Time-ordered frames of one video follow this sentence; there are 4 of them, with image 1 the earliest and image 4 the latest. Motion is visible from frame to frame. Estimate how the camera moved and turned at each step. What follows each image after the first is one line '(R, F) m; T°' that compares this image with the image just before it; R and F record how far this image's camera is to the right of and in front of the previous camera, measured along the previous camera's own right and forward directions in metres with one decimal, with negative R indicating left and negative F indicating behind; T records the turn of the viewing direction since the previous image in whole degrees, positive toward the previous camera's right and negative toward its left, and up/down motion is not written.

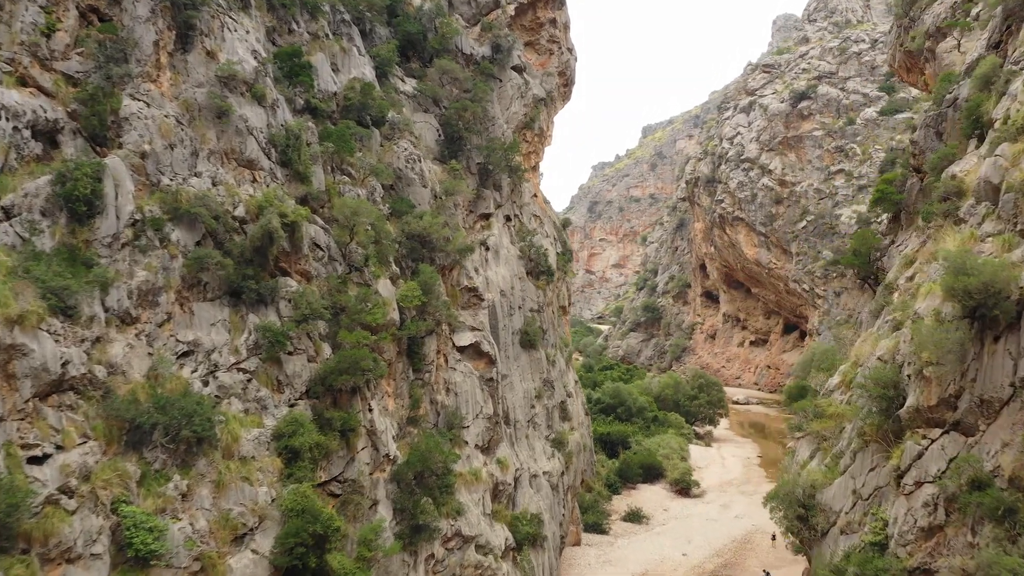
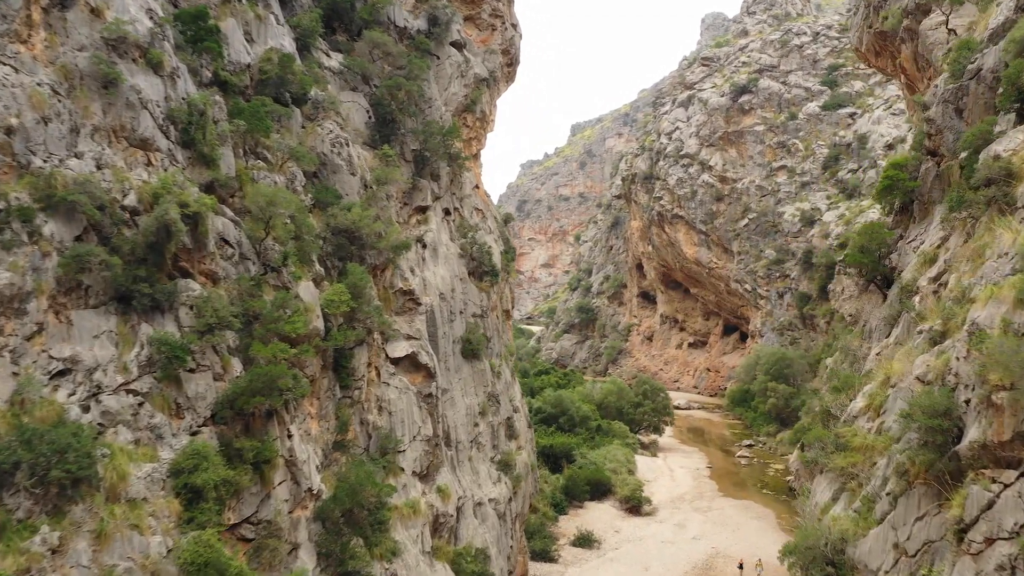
(-0.2, +2.5) m; +4°
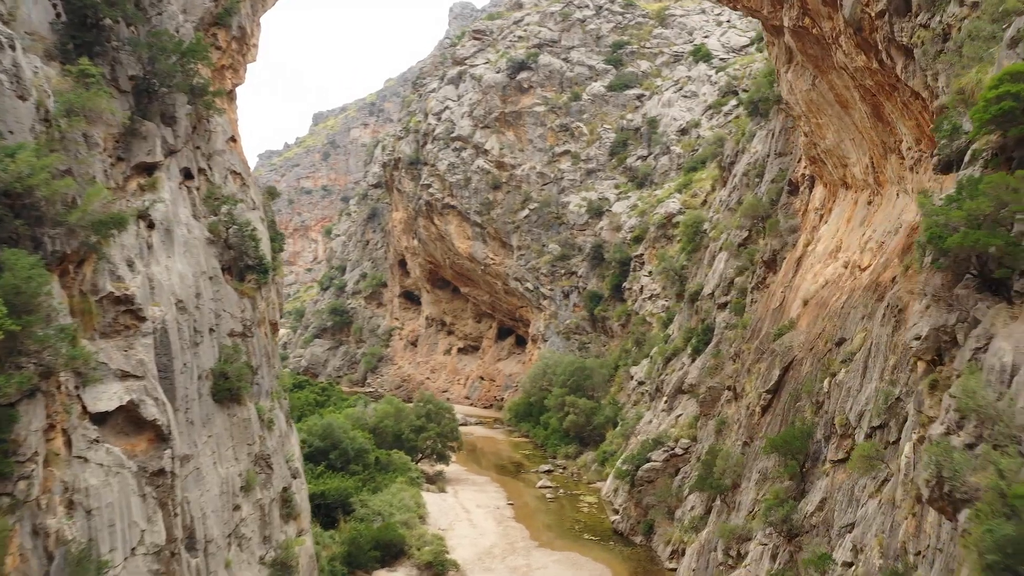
(-0.5, +6.7) m; +13°
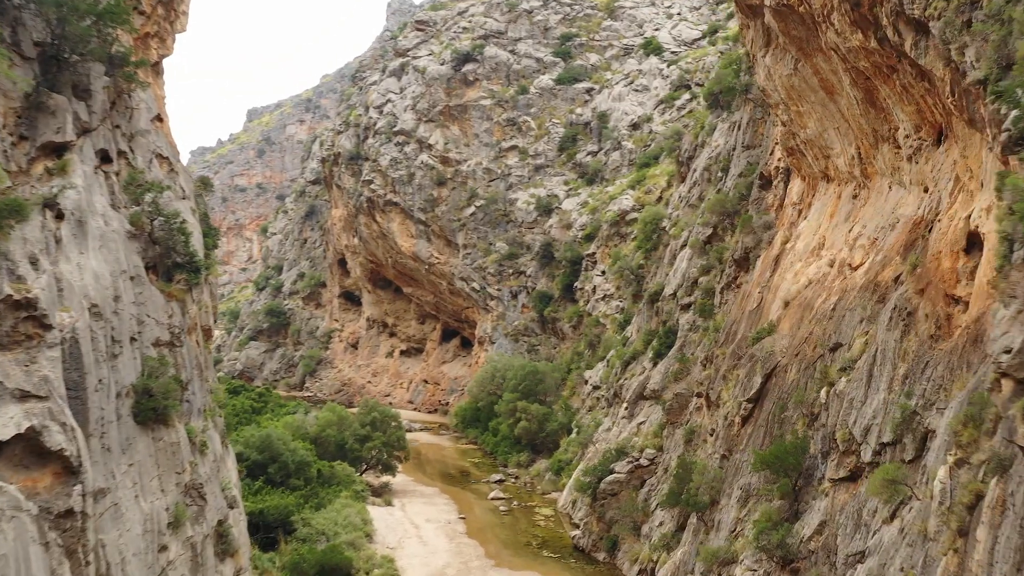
(-0.3, +1.7) m; +3°
